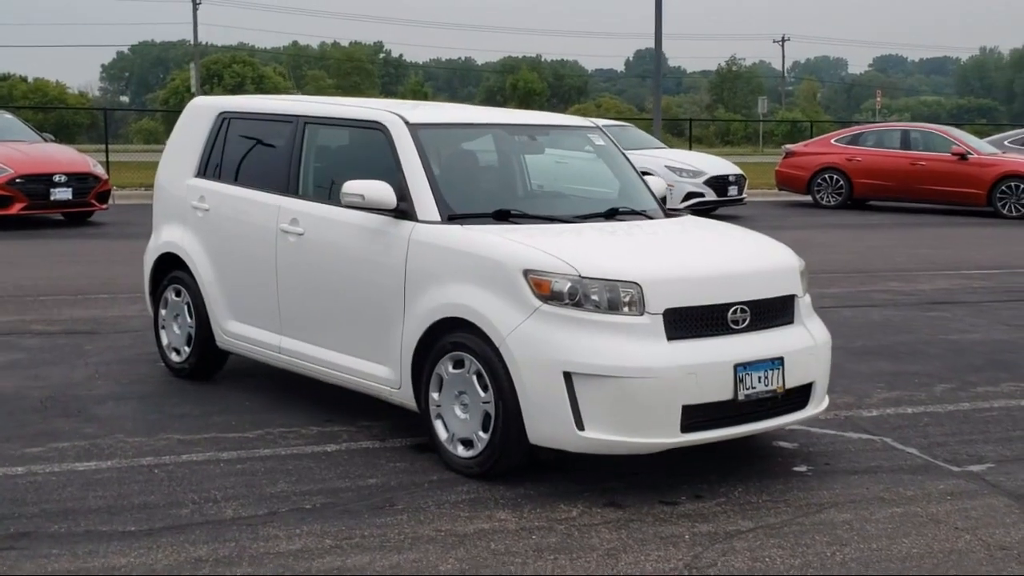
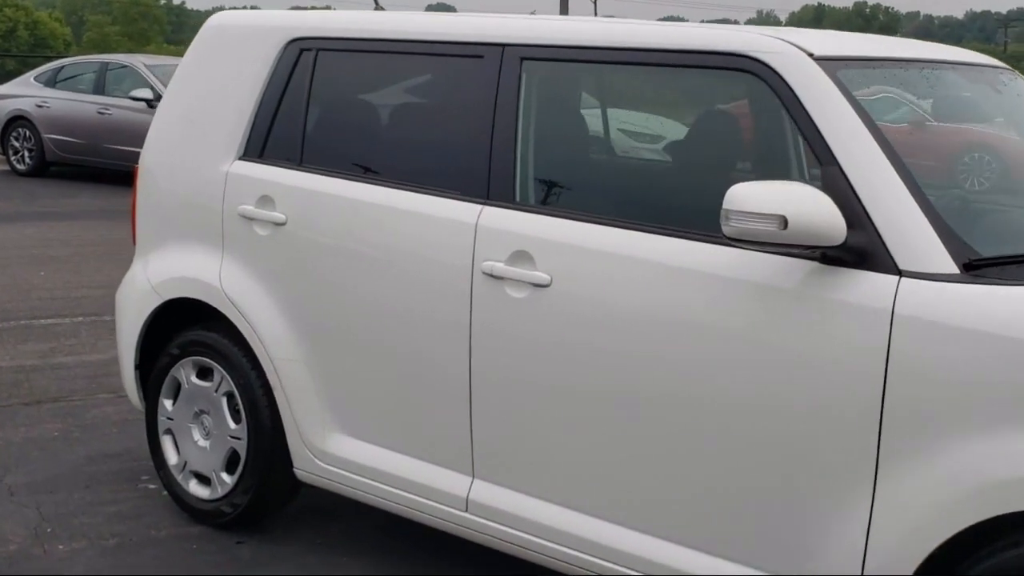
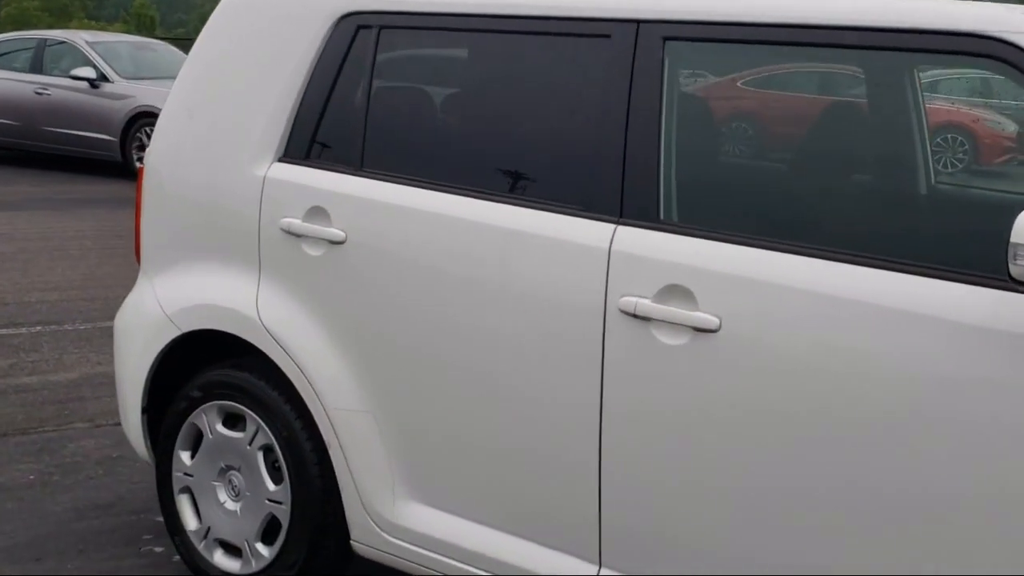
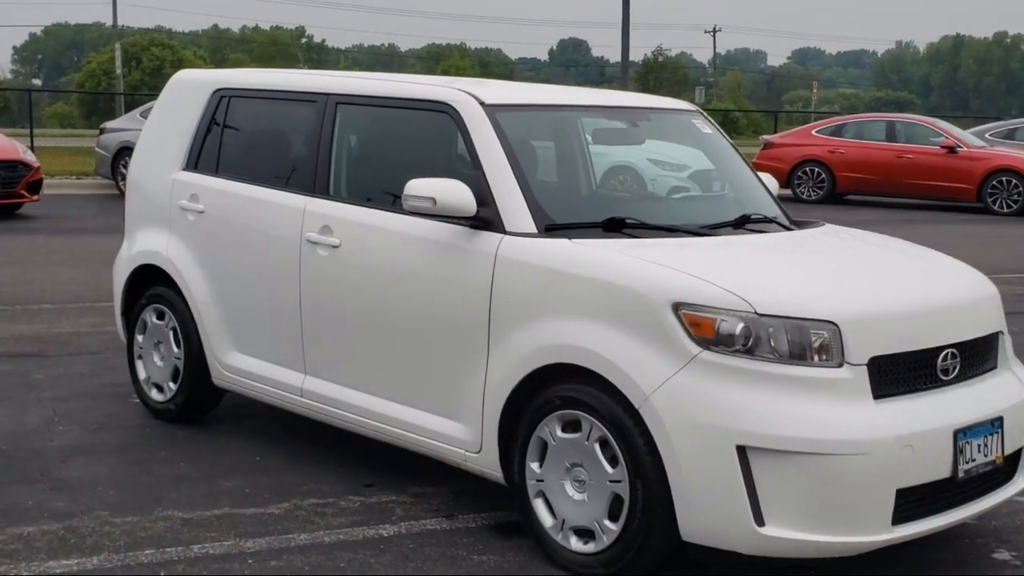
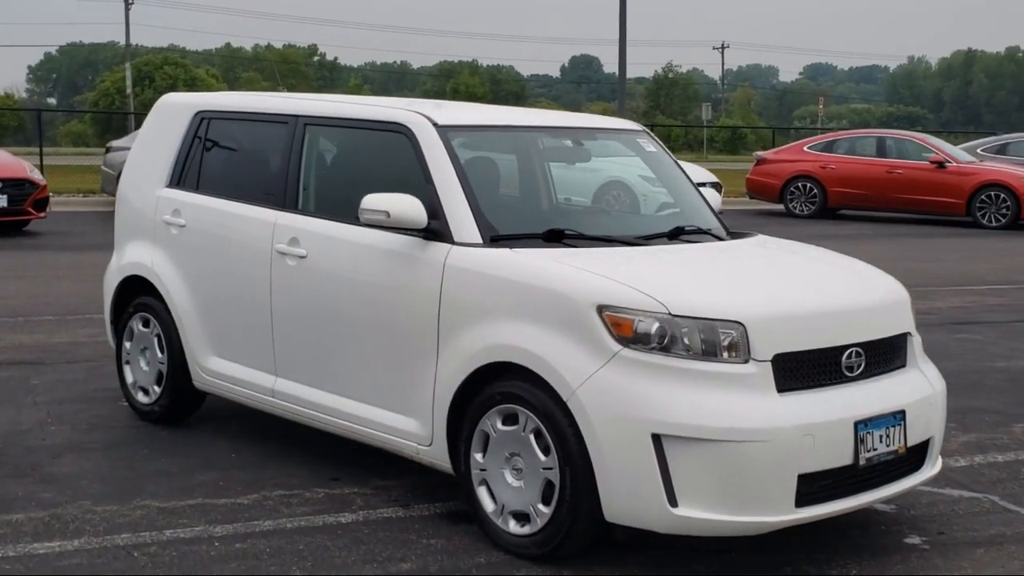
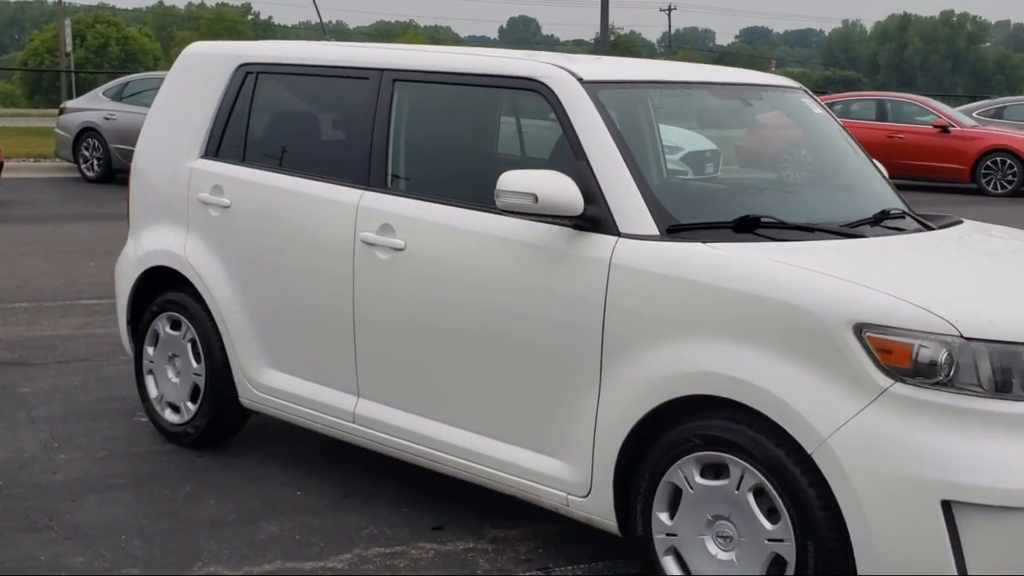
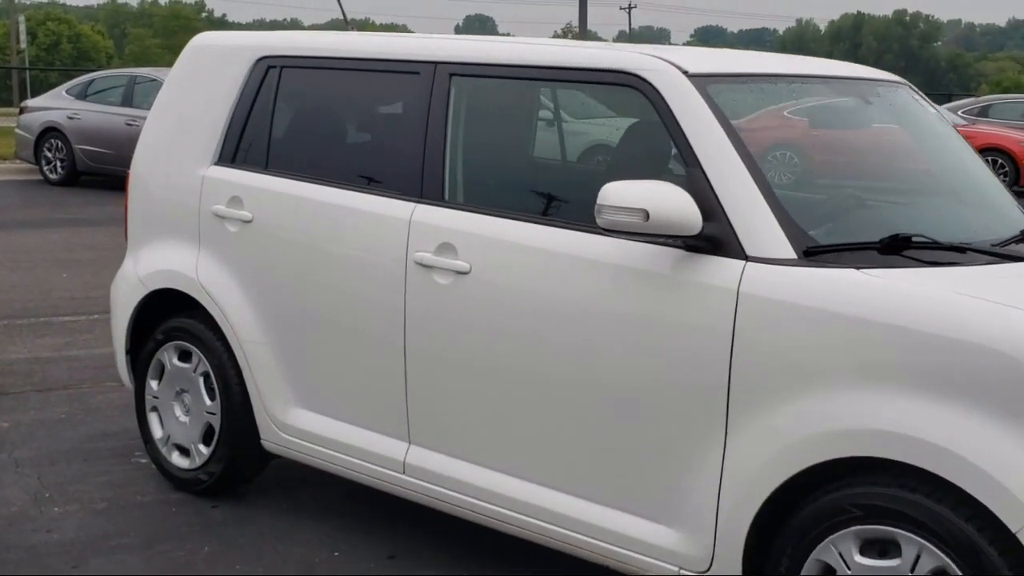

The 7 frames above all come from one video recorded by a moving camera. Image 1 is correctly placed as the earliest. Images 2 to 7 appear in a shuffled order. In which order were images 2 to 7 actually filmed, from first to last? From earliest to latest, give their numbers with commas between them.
5, 4, 6, 7, 2, 3
